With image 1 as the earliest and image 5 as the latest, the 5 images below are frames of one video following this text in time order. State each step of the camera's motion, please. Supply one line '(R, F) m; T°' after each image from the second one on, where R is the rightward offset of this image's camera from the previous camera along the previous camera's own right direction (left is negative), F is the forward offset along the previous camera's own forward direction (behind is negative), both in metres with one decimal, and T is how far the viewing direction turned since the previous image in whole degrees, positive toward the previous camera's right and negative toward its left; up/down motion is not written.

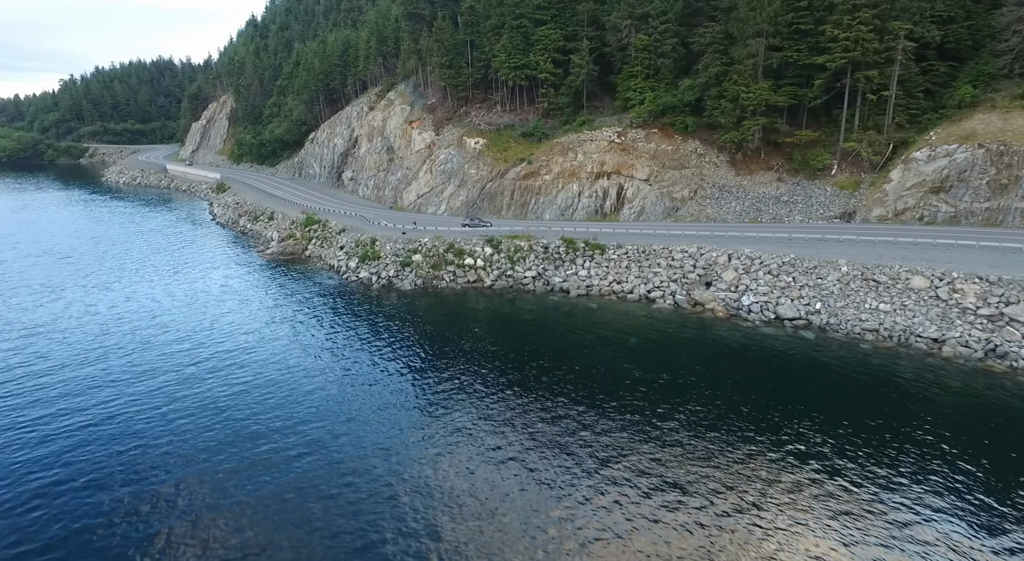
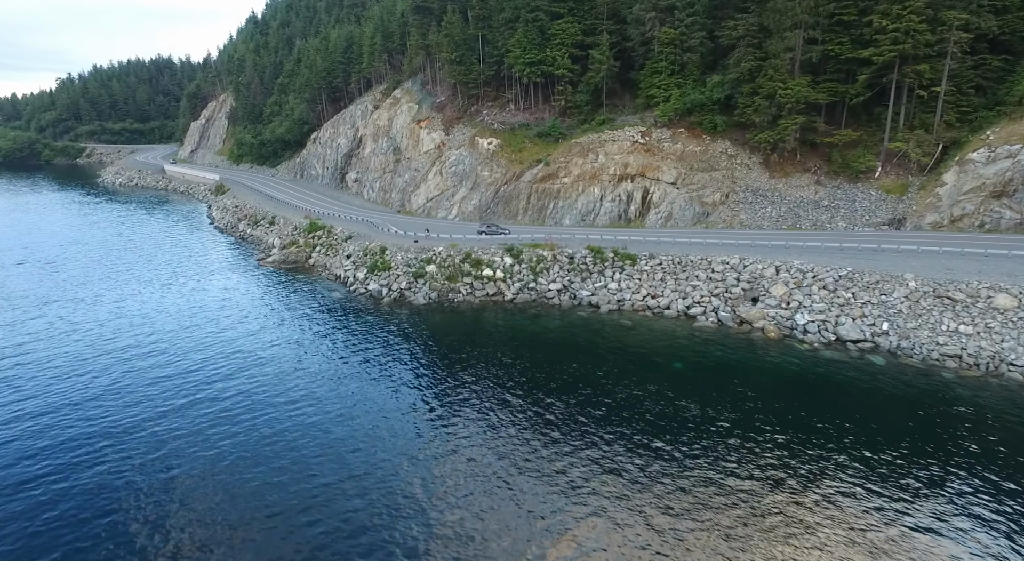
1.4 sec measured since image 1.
(-2.0, +4.3) m; 0°
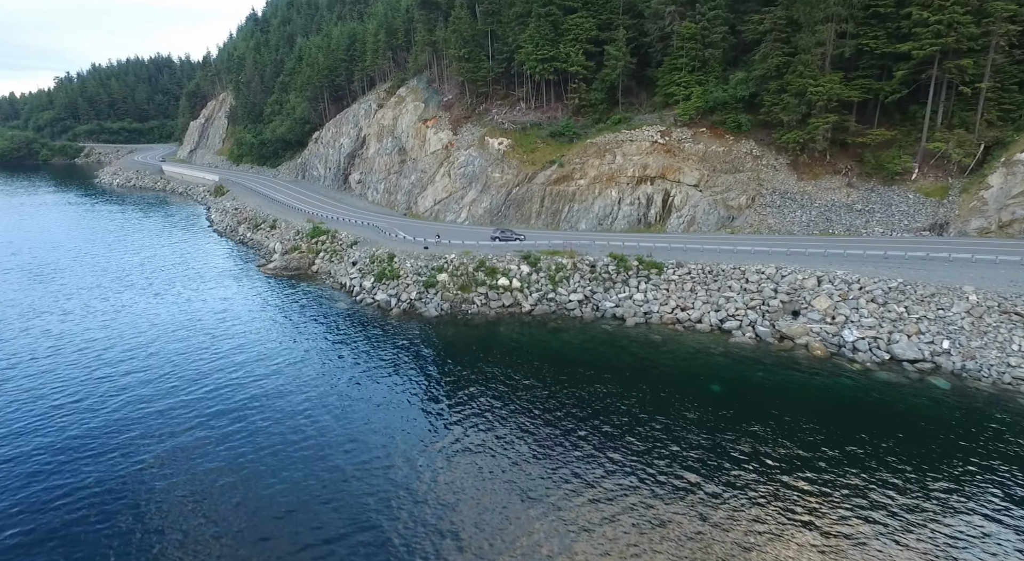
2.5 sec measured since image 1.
(-1.4, +3.2) m; 0°
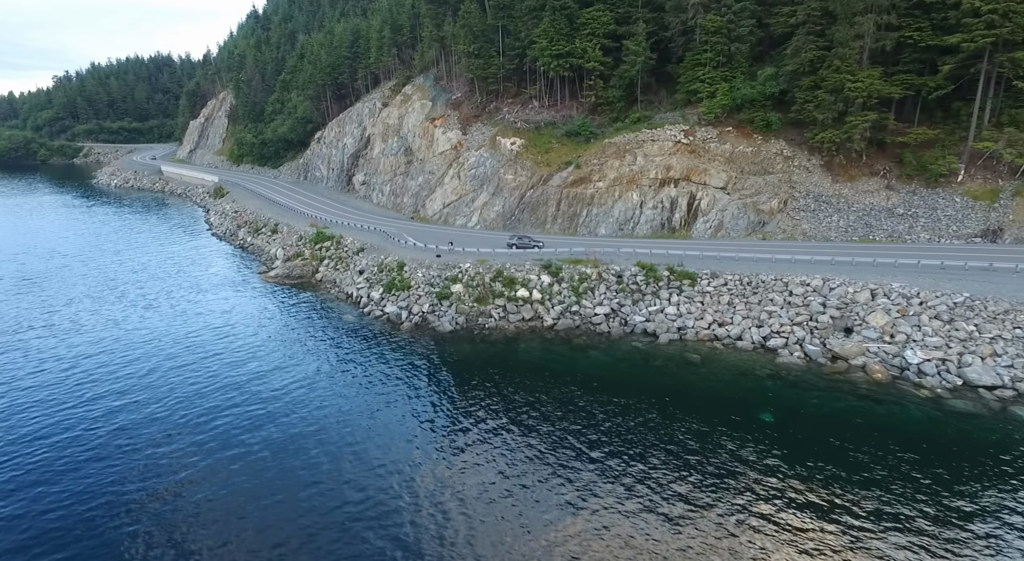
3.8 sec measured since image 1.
(-1.5, +3.5) m; 0°
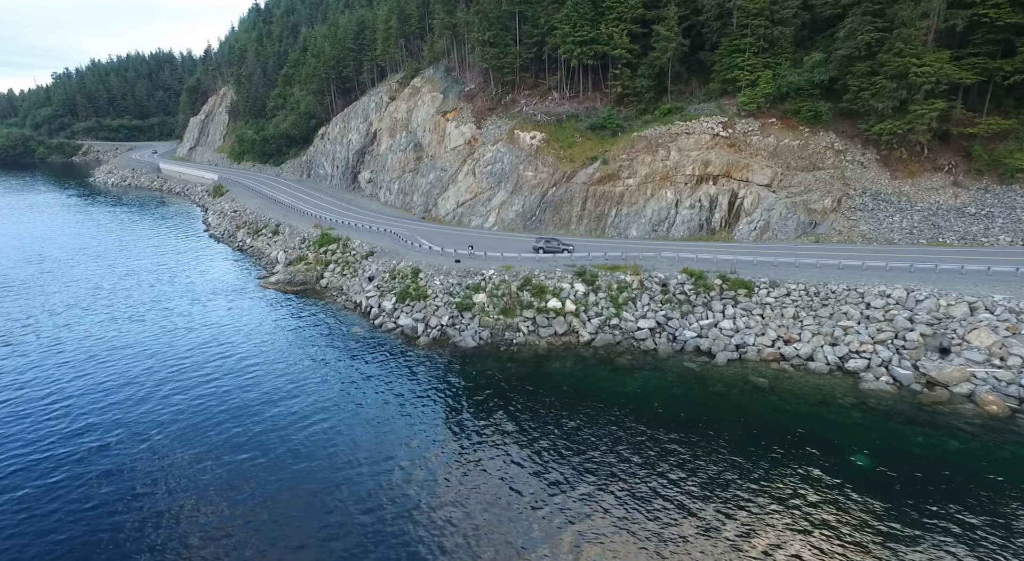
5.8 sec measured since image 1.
(-1.9, +5.1) m; 0°
